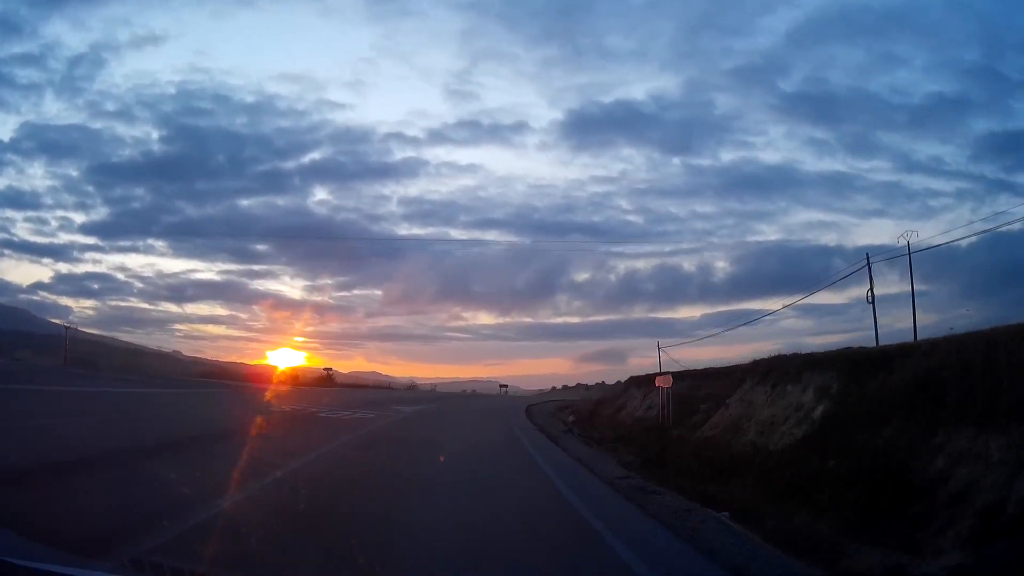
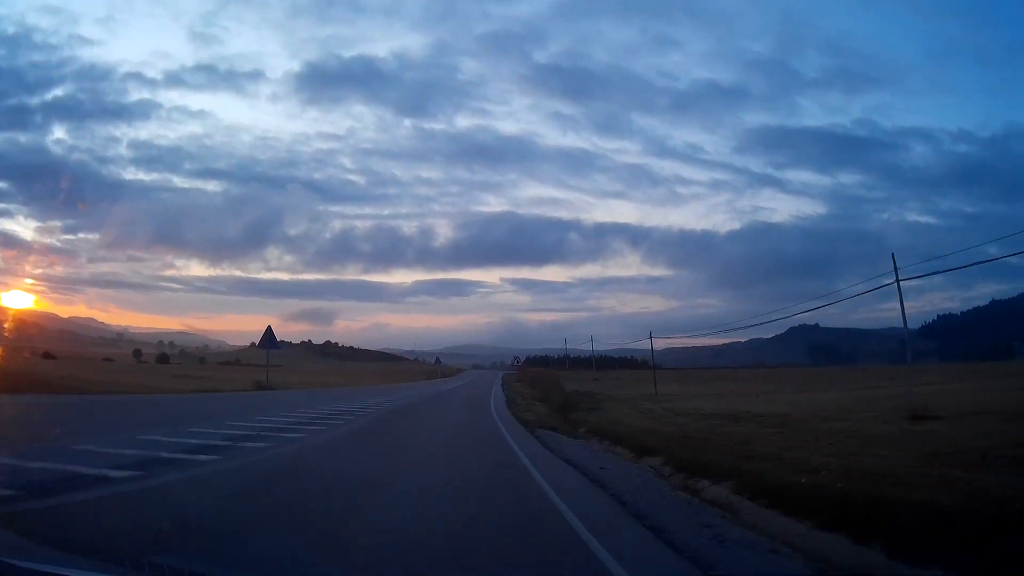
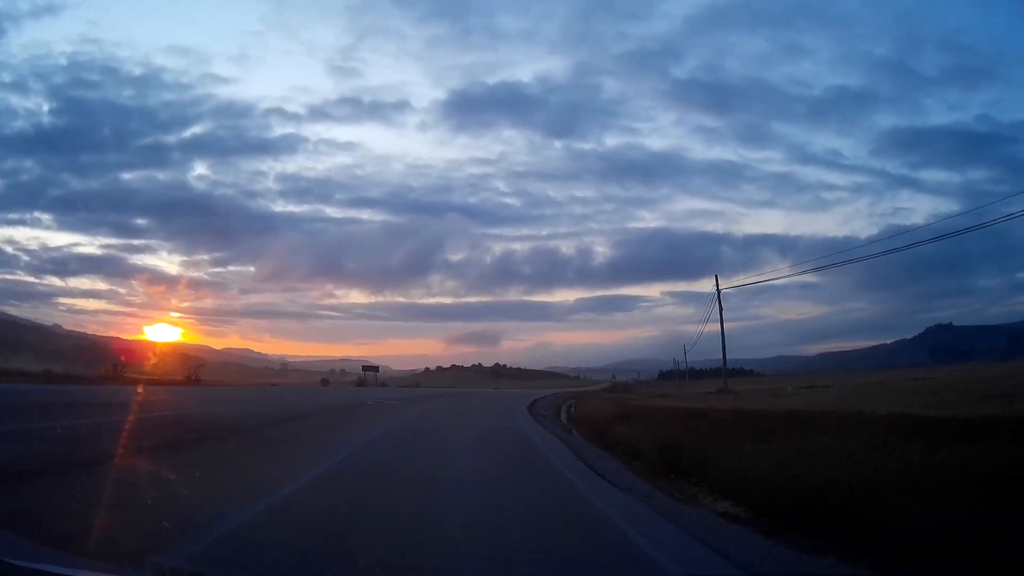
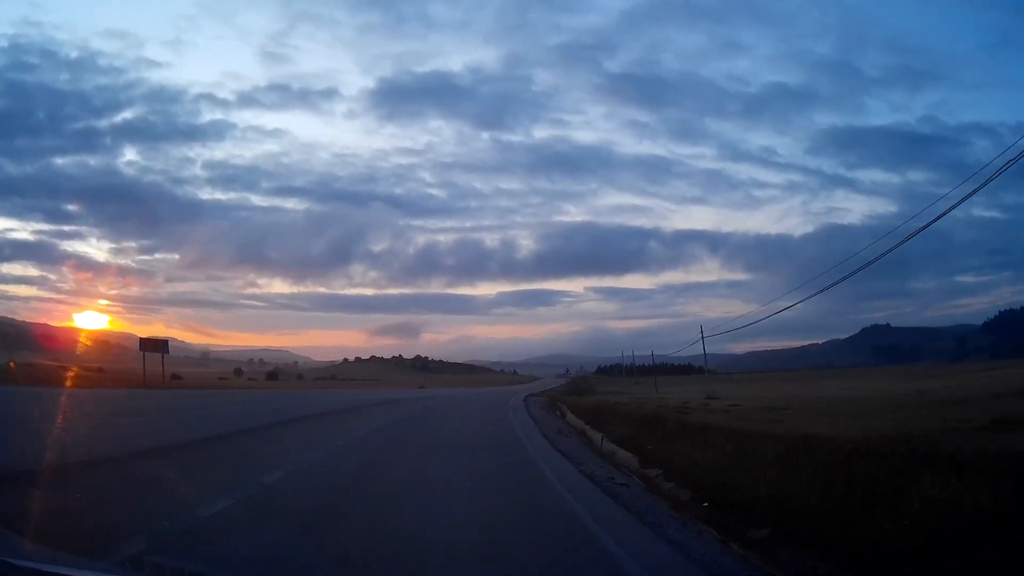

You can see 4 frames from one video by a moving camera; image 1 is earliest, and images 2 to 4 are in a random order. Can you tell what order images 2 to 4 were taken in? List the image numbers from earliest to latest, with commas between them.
3, 4, 2
